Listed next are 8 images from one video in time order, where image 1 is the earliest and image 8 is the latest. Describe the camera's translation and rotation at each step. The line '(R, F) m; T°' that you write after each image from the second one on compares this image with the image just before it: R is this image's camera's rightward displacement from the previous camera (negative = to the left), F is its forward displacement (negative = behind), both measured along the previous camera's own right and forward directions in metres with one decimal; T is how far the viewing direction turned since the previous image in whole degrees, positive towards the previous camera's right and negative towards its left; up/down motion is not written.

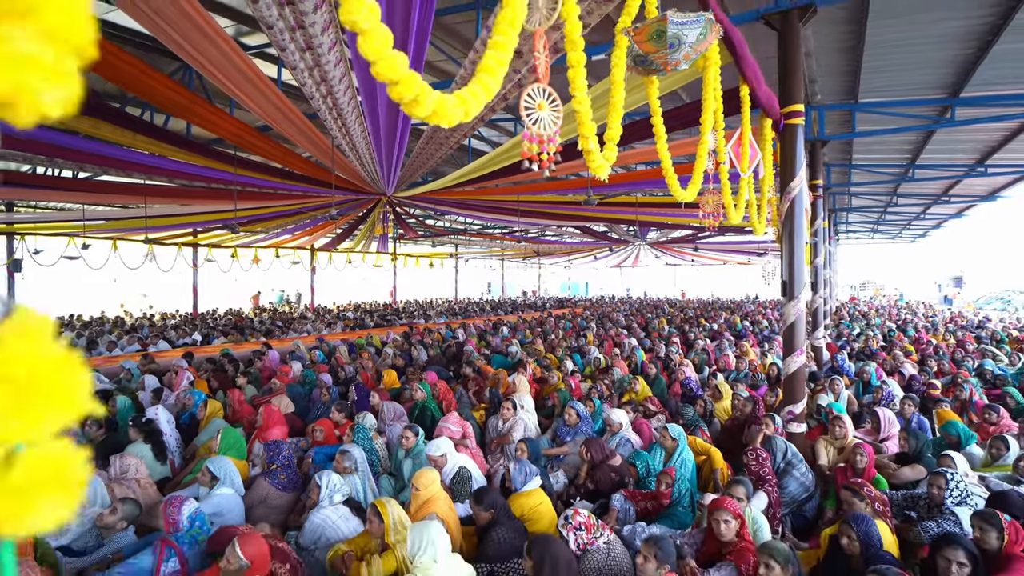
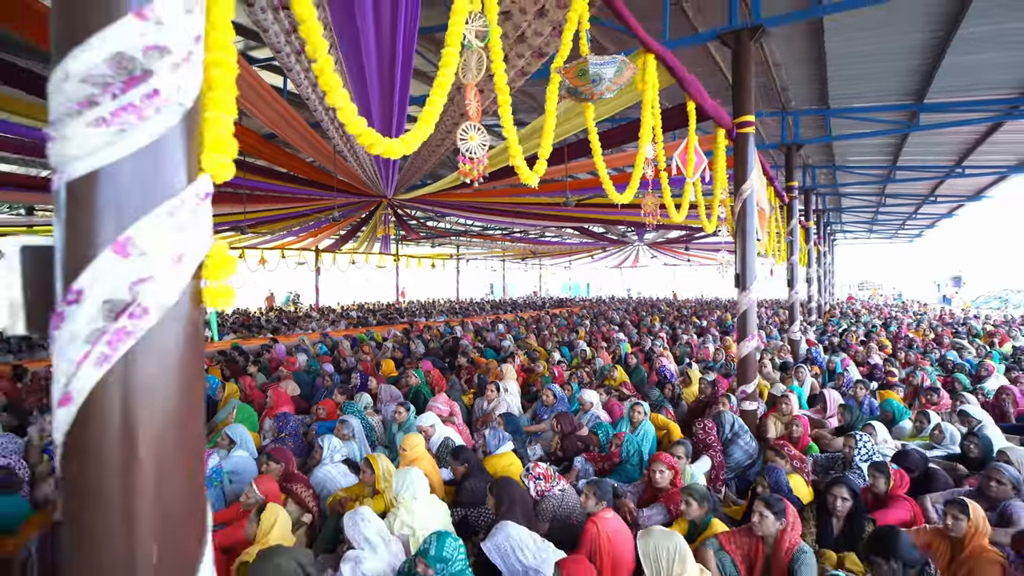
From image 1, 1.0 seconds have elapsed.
(+0.2, -0.5) m; 0°
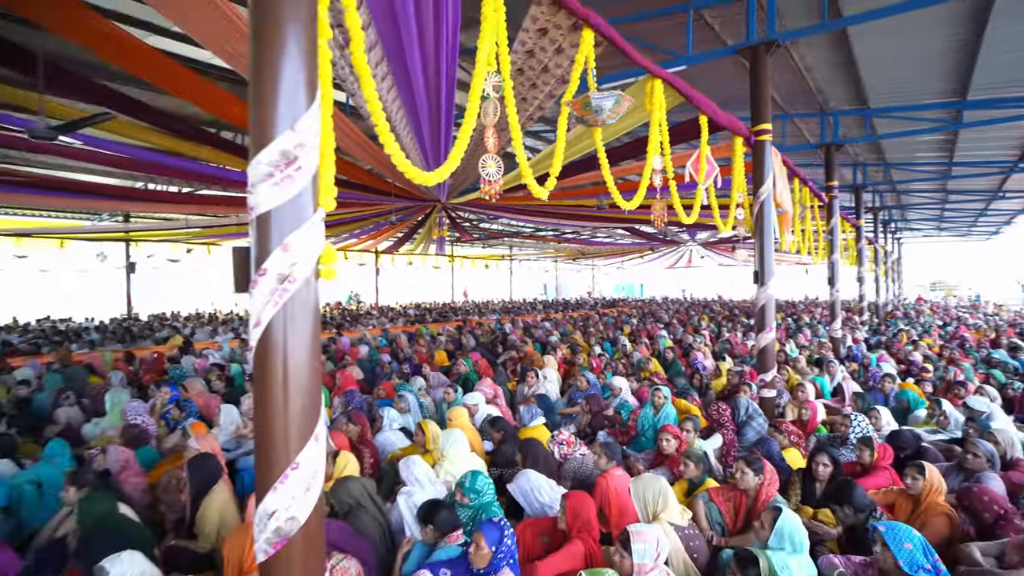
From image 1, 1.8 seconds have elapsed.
(+0.2, -0.5) m; -6°
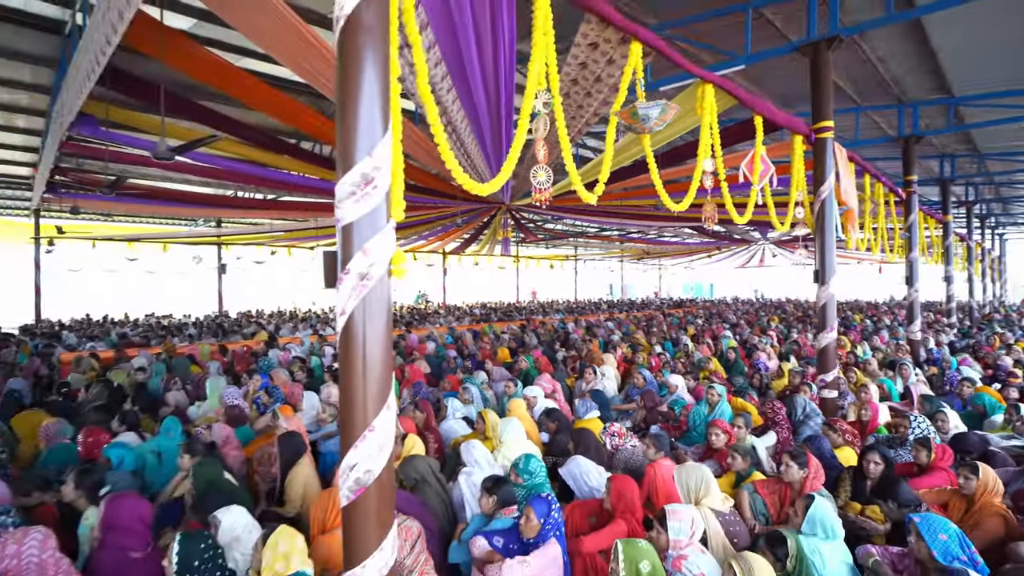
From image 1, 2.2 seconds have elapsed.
(+0.1, -0.2) m; -7°
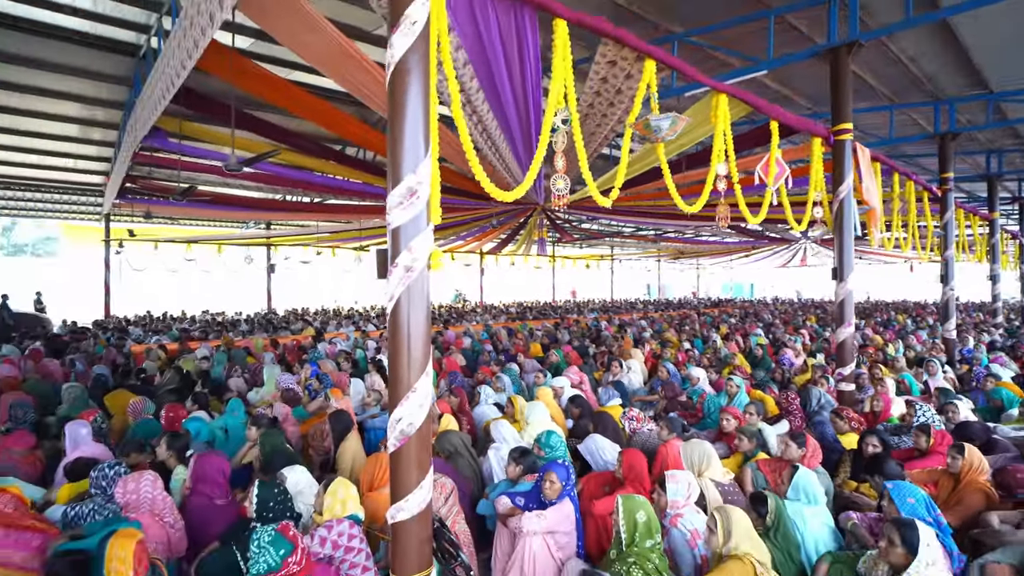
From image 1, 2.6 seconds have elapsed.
(+0.1, -0.3) m; -4°
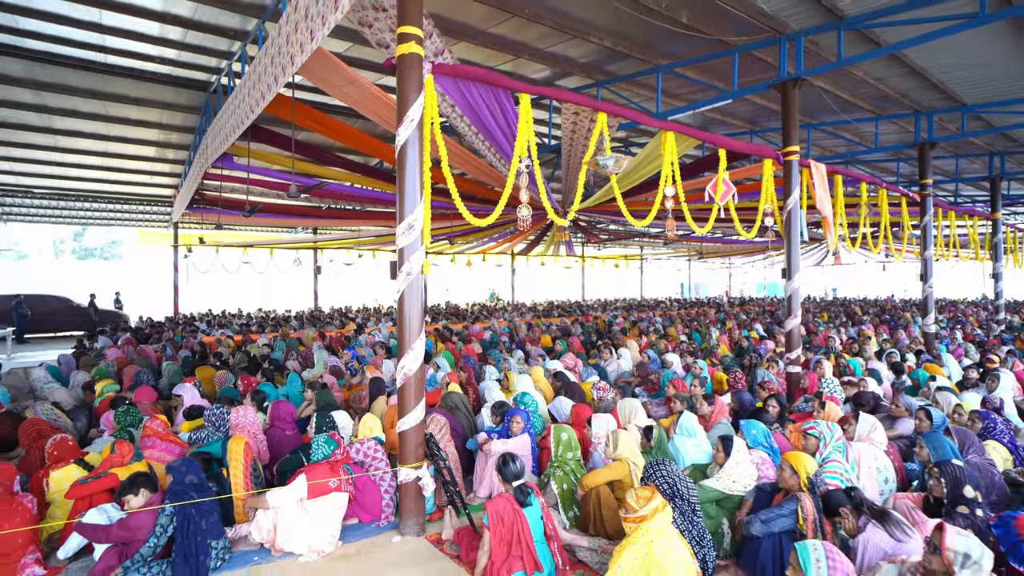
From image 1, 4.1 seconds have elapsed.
(+0.4, -1.0) m; -4°
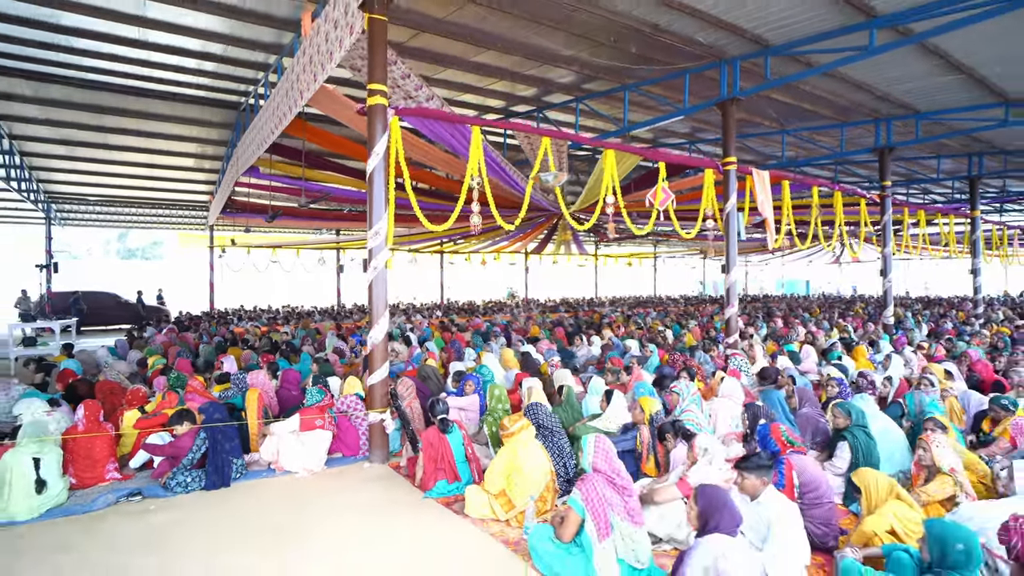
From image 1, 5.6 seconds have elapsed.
(+0.6, -0.9) m; -3°
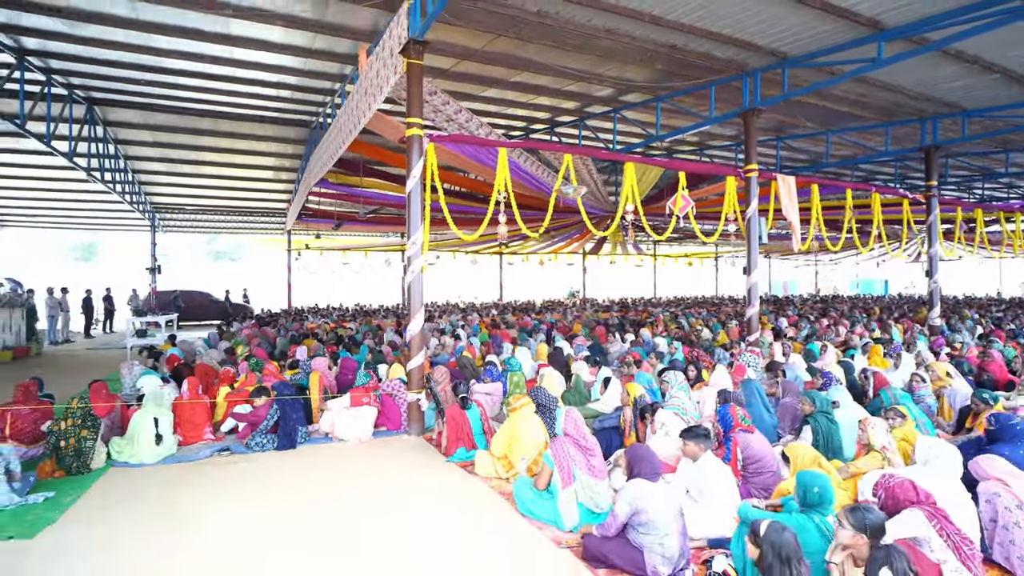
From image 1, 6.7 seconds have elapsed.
(+0.4, -0.6) m; -7°
